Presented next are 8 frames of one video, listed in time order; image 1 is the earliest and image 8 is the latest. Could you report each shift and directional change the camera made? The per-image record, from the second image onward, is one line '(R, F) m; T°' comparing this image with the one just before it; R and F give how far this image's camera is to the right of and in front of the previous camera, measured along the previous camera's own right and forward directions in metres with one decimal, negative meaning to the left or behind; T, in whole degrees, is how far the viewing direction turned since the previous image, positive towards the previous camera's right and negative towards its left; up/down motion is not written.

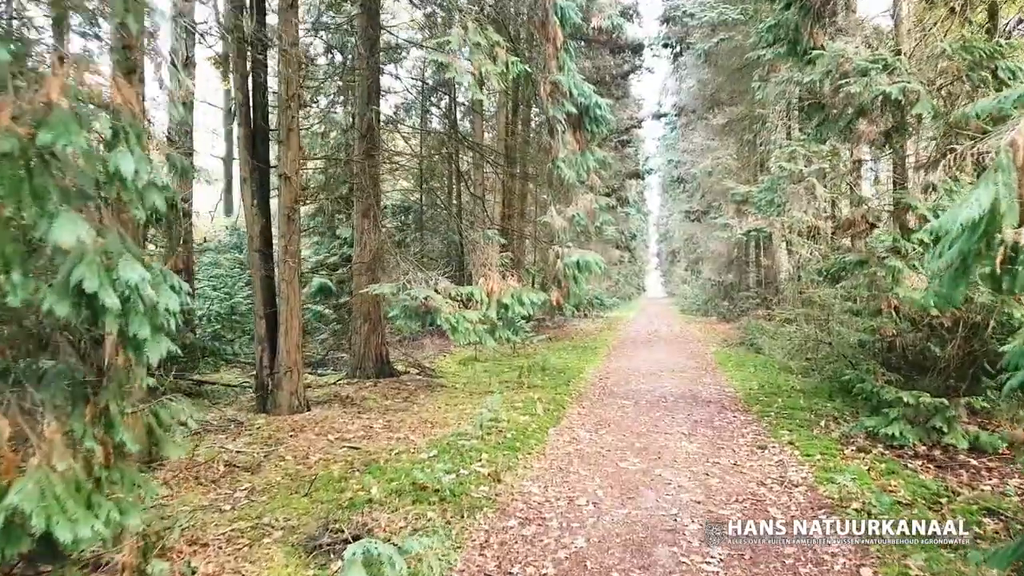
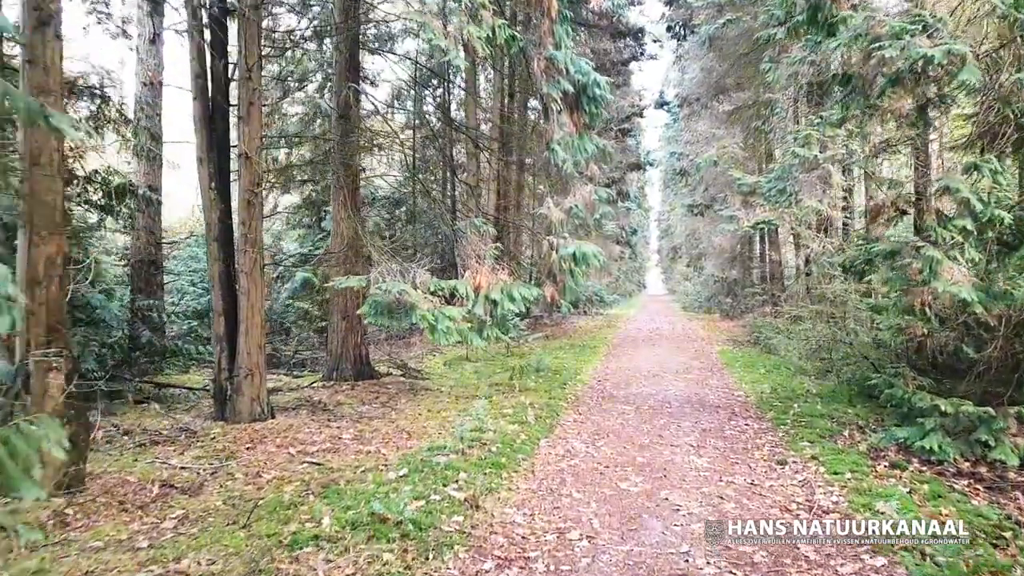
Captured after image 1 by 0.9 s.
(+0.1, +0.8) m; 0°
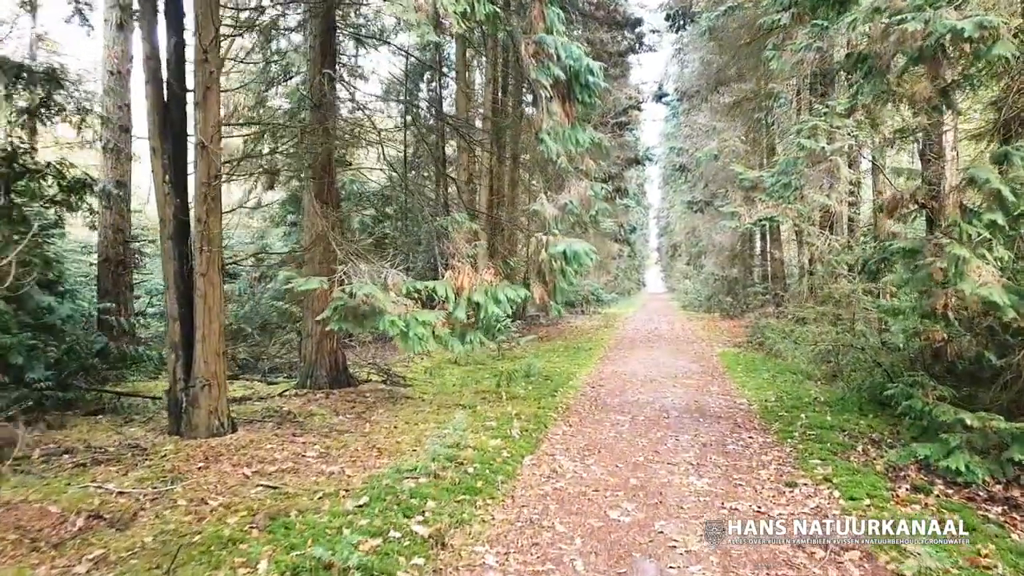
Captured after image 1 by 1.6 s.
(+0.1, +0.6) m; 0°
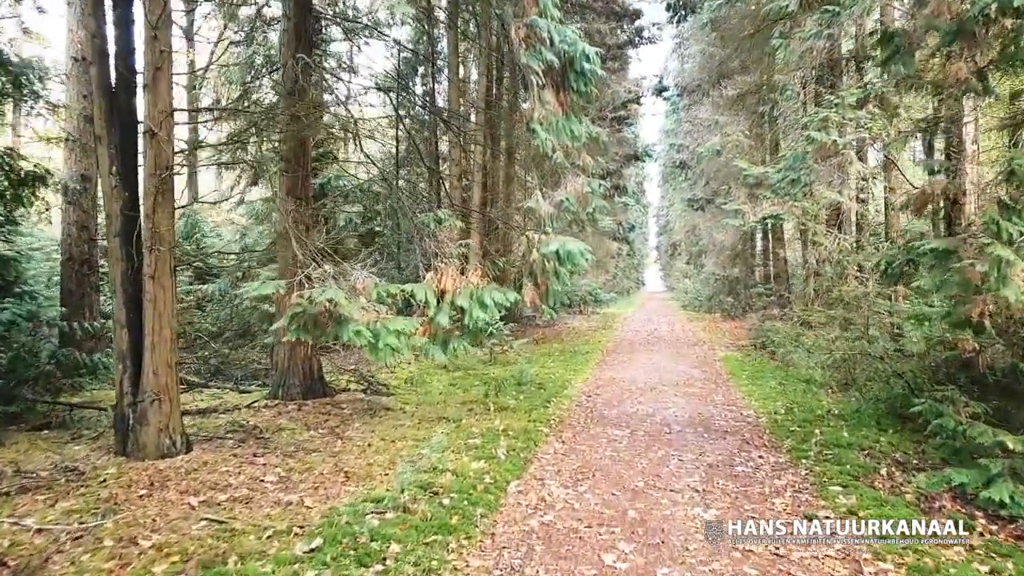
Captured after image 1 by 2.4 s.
(+0.1, +0.6) m; 0°
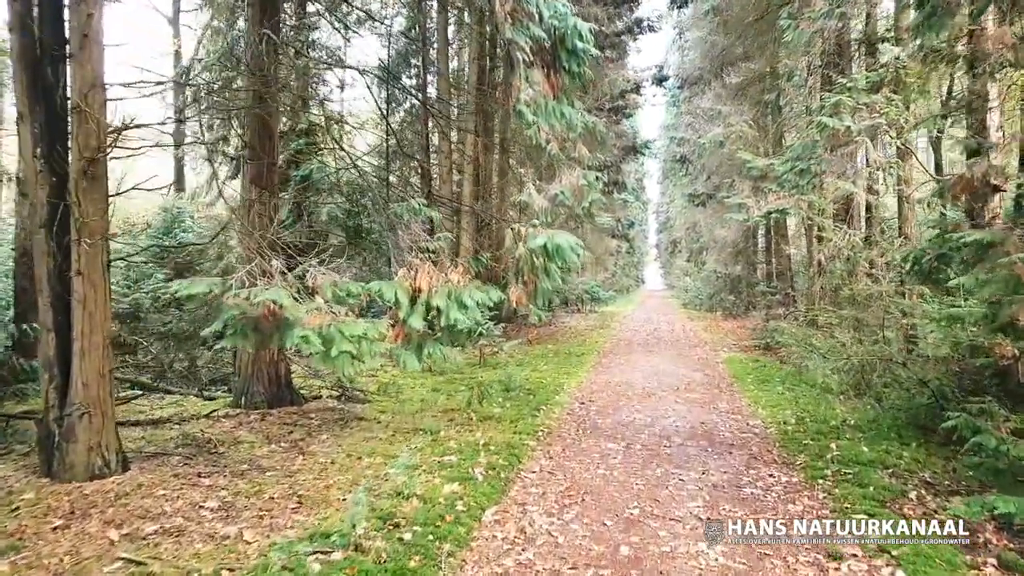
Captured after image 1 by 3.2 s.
(+0.1, +0.7) m; 0°
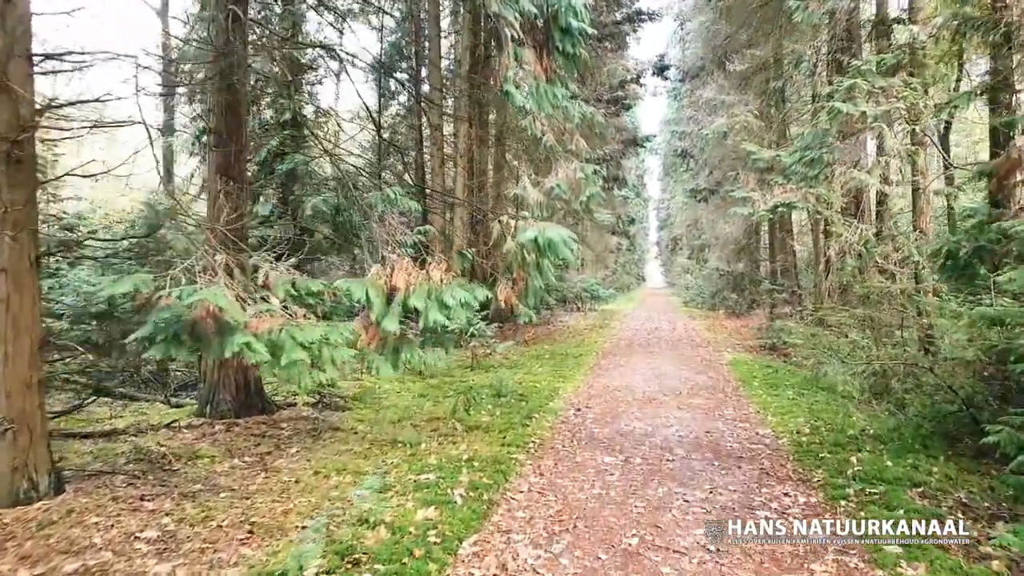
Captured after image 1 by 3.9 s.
(+0.1, +0.6) m; 0°
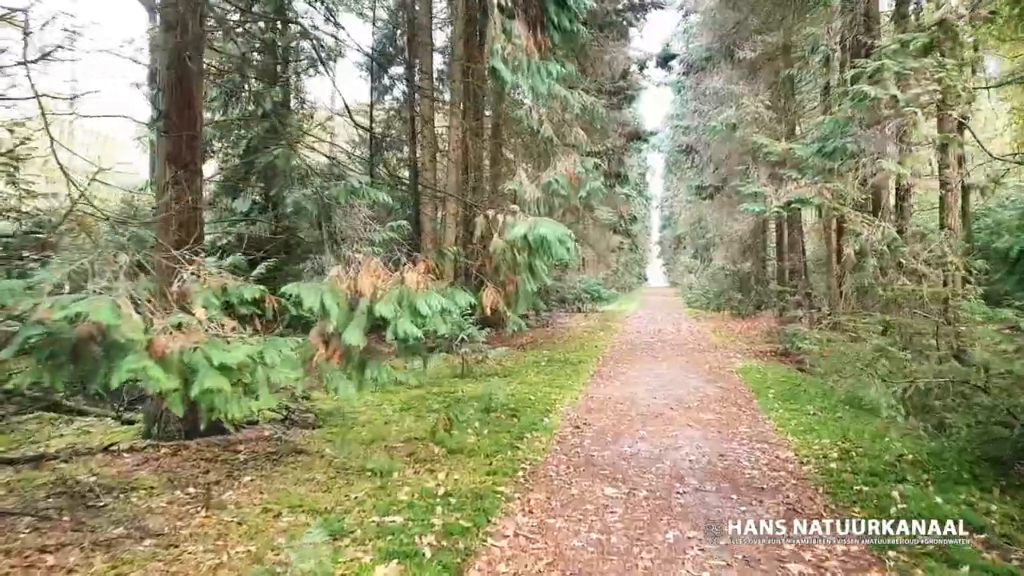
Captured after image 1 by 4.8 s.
(+0.1, +0.8) m; 0°
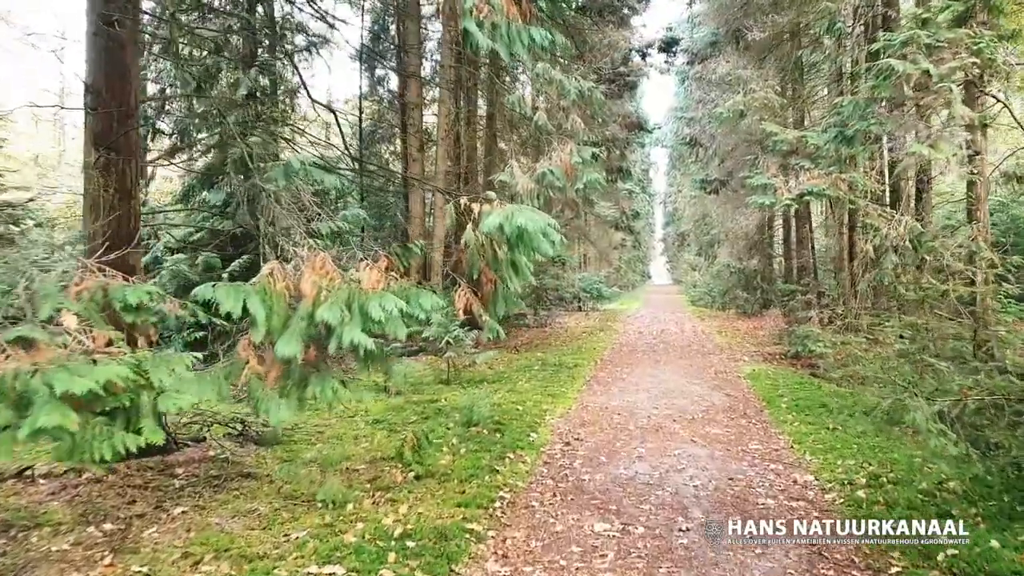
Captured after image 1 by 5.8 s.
(+0.2, +0.7) m; 0°
